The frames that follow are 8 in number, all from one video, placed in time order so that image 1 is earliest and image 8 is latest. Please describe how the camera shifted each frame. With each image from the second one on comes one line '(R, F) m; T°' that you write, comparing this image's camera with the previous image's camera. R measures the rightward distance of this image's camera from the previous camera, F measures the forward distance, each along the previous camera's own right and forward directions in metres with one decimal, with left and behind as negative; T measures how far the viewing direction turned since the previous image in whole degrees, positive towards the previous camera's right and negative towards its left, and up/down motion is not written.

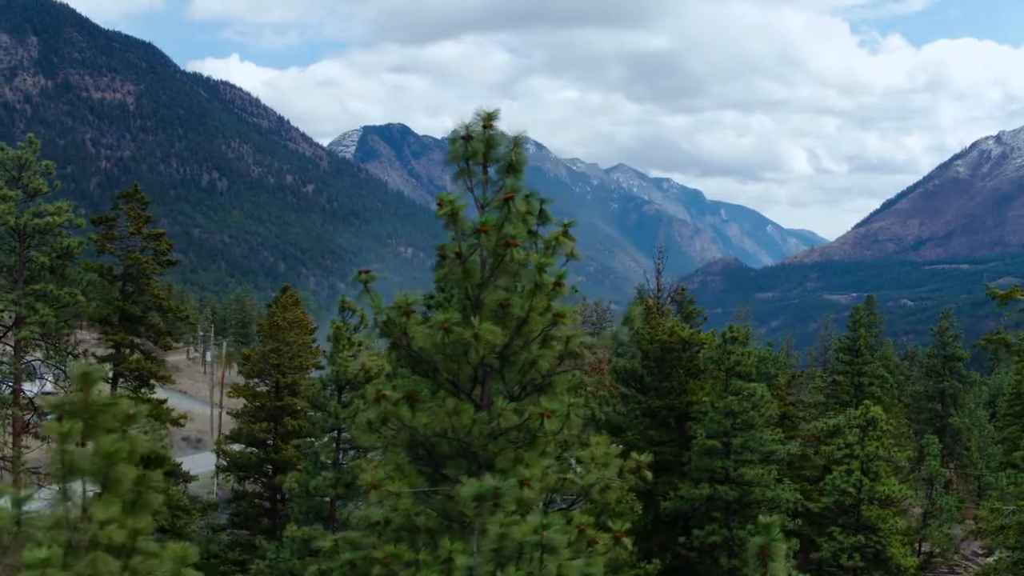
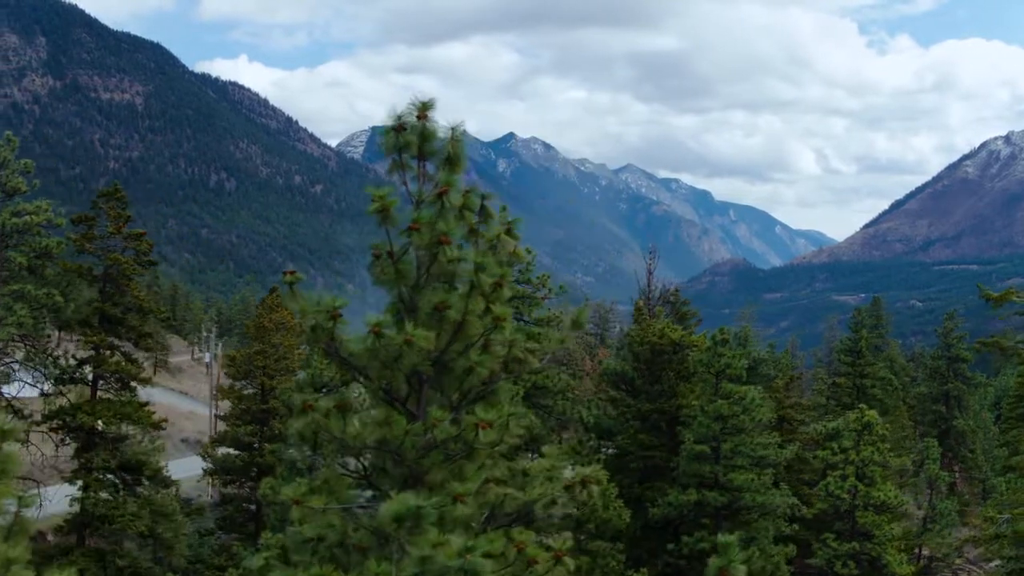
(+0.6, +0.5) m; 0°
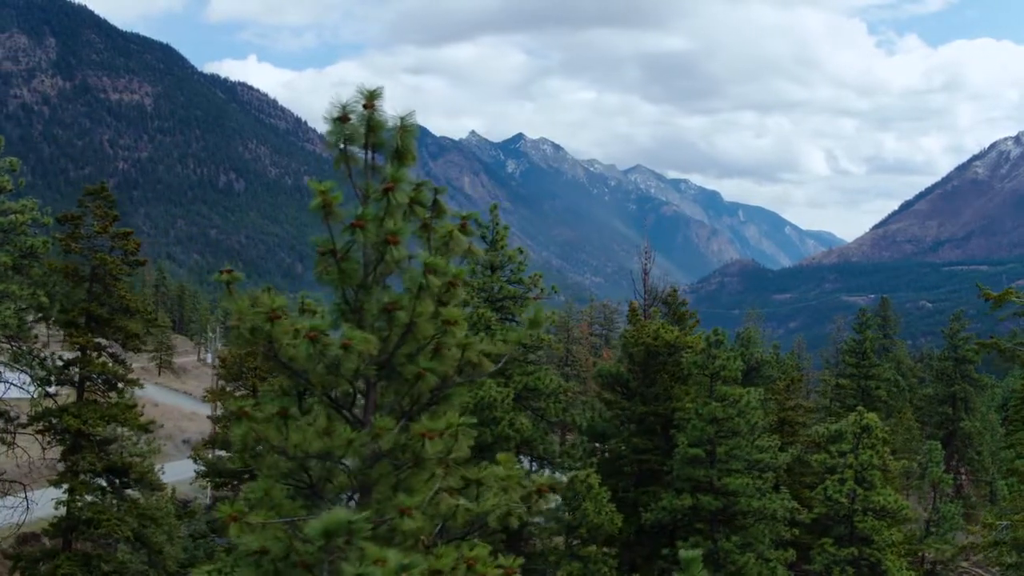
(+0.5, +0.4) m; 0°
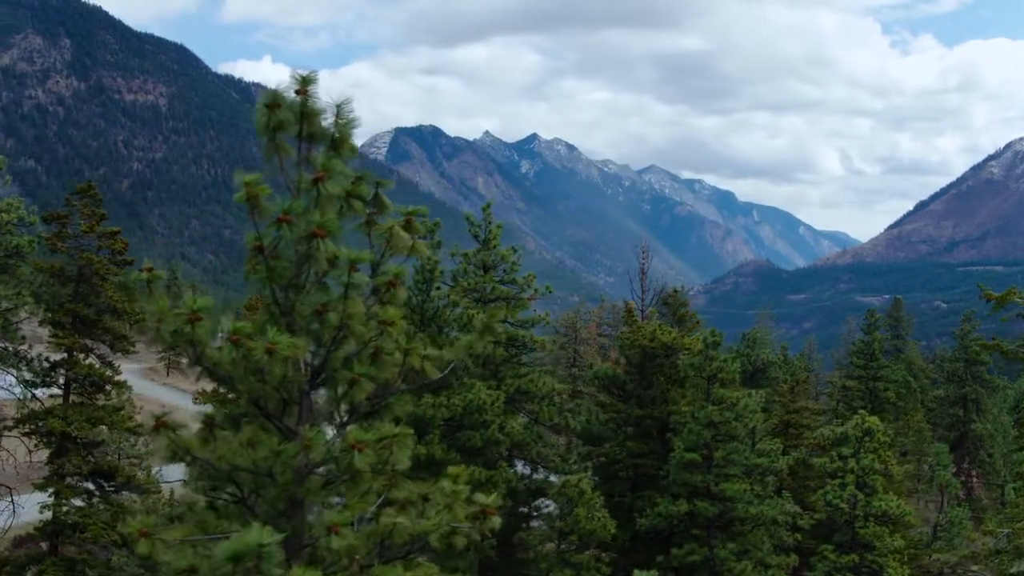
(+0.5, +0.5) m; -1°
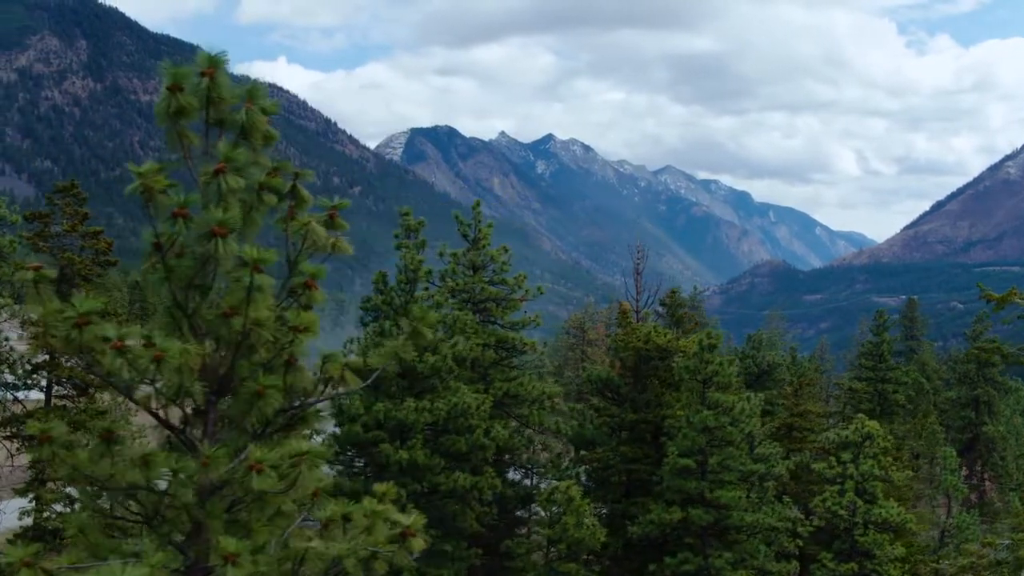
(+0.6, +0.6) m; -1°
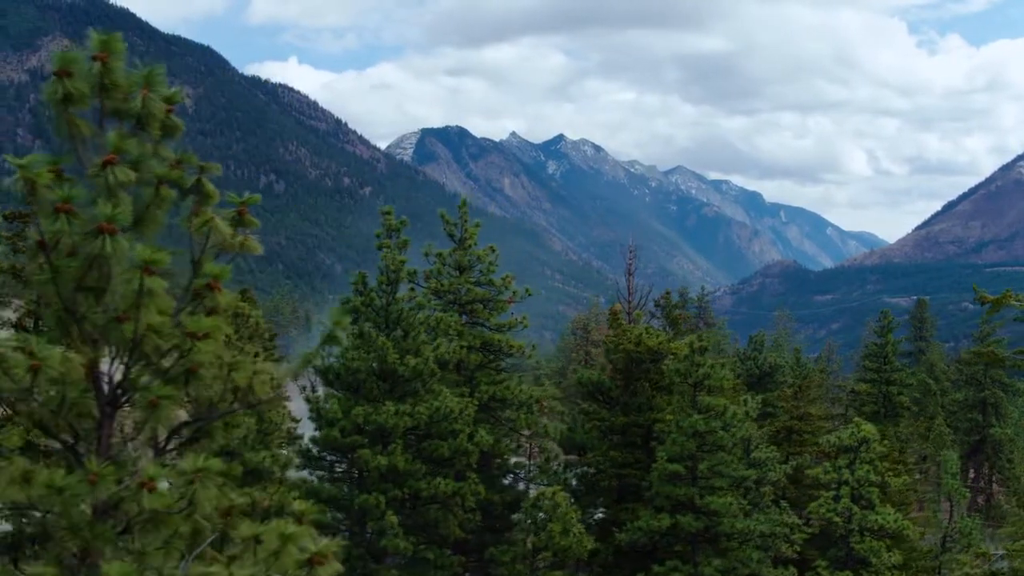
(+0.6, +0.5) m; -1°
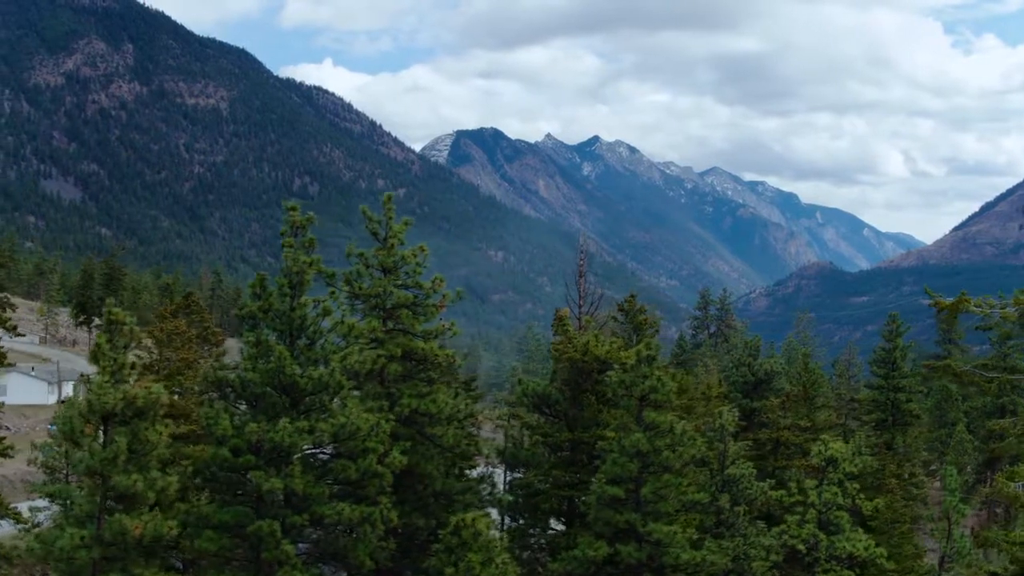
(+2.4, +1.9) m; -1°
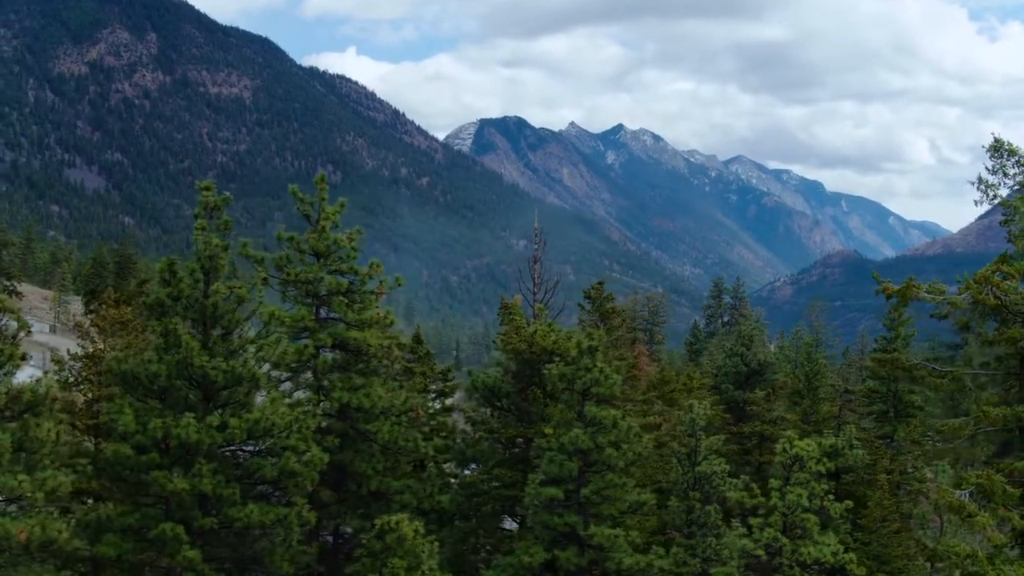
(+1.8, +1.3) m; -1°
